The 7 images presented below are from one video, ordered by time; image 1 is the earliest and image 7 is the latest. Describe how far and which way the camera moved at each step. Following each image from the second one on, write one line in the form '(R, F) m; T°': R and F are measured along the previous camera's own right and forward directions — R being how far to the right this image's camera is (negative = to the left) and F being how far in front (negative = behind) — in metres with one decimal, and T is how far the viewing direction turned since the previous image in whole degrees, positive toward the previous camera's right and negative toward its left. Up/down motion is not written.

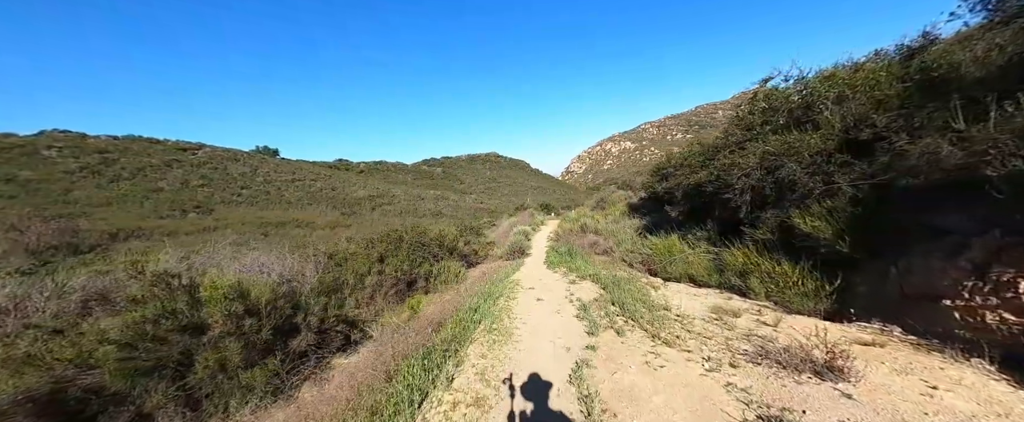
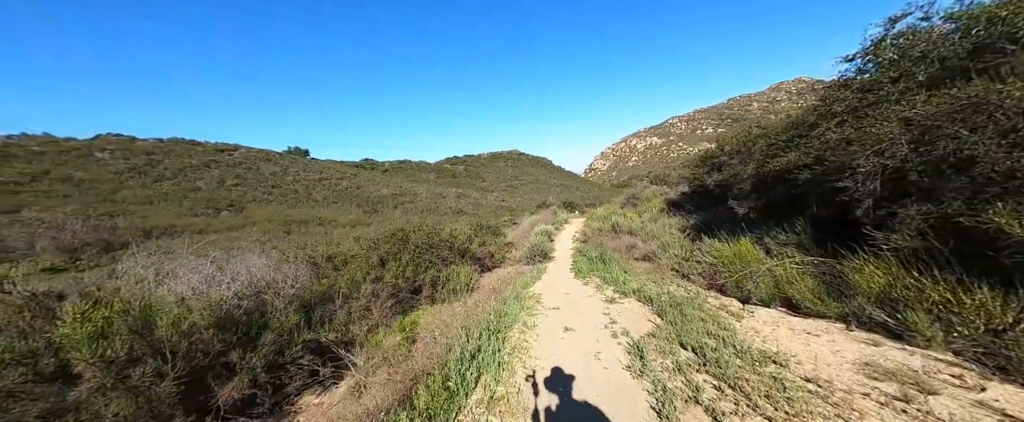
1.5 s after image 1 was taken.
(0.0, +1.5) m; -4°
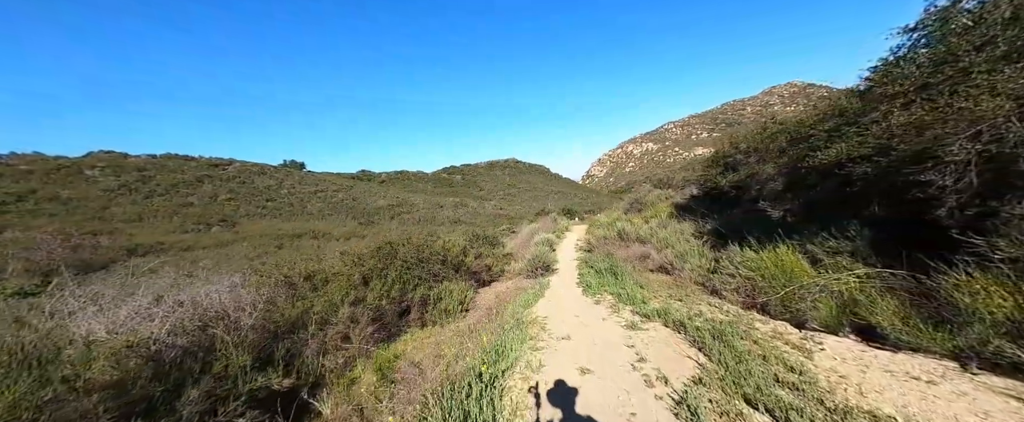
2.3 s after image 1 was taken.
(0.0, +0.9) m; 0°
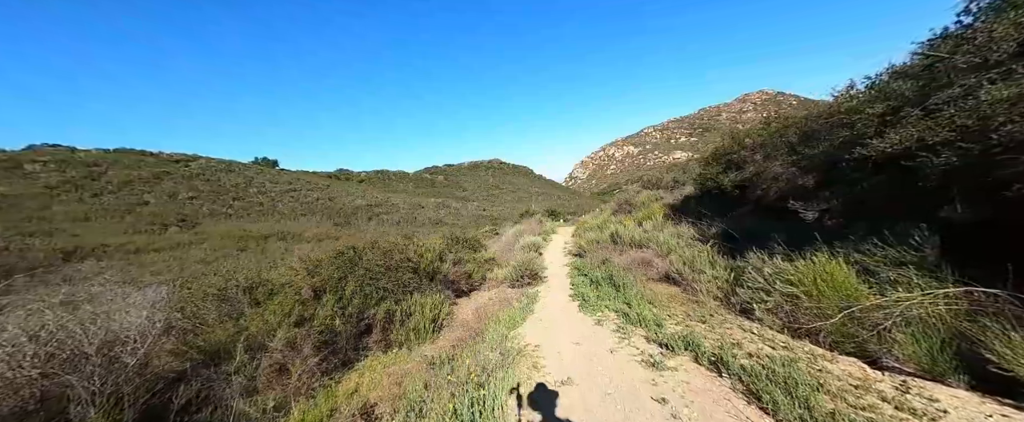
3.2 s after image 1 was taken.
(0.0, +1.1) m; +3°
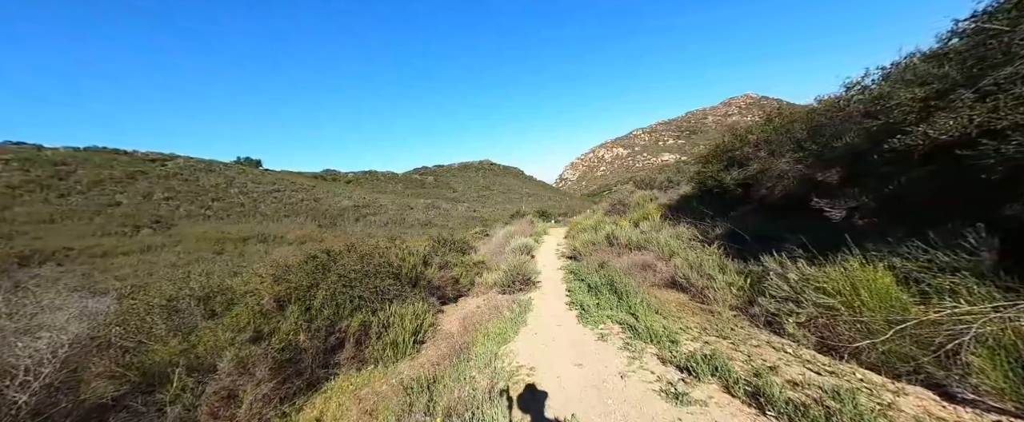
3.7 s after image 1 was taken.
(0.0, +0.6) m; +2°
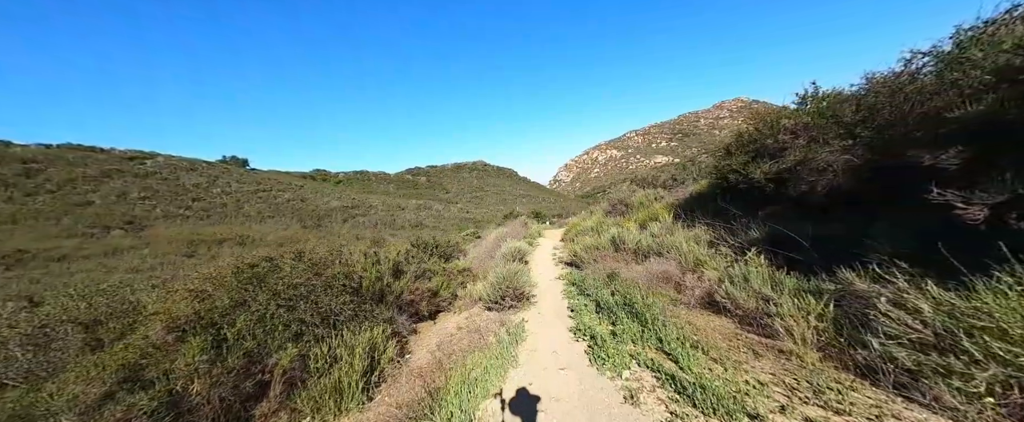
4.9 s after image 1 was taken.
(+0.1, +1.4) m; +1°
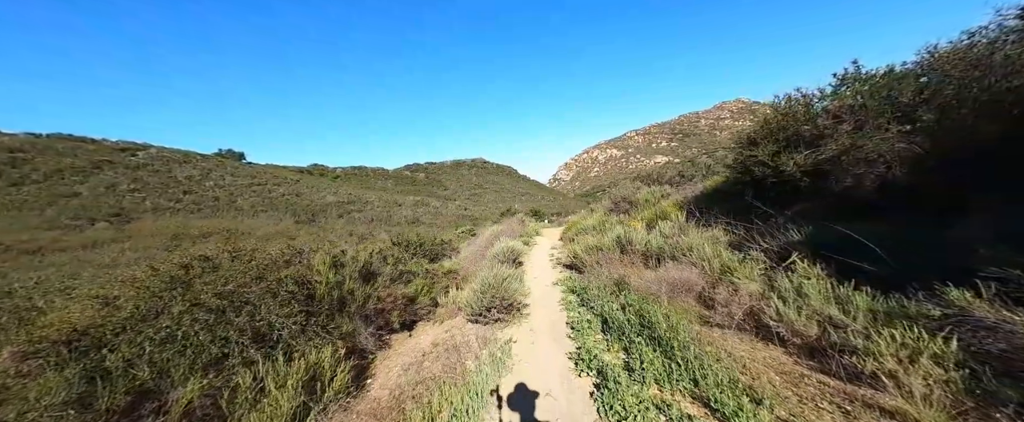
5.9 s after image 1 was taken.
(+0.2, +1.0) m; 0°
